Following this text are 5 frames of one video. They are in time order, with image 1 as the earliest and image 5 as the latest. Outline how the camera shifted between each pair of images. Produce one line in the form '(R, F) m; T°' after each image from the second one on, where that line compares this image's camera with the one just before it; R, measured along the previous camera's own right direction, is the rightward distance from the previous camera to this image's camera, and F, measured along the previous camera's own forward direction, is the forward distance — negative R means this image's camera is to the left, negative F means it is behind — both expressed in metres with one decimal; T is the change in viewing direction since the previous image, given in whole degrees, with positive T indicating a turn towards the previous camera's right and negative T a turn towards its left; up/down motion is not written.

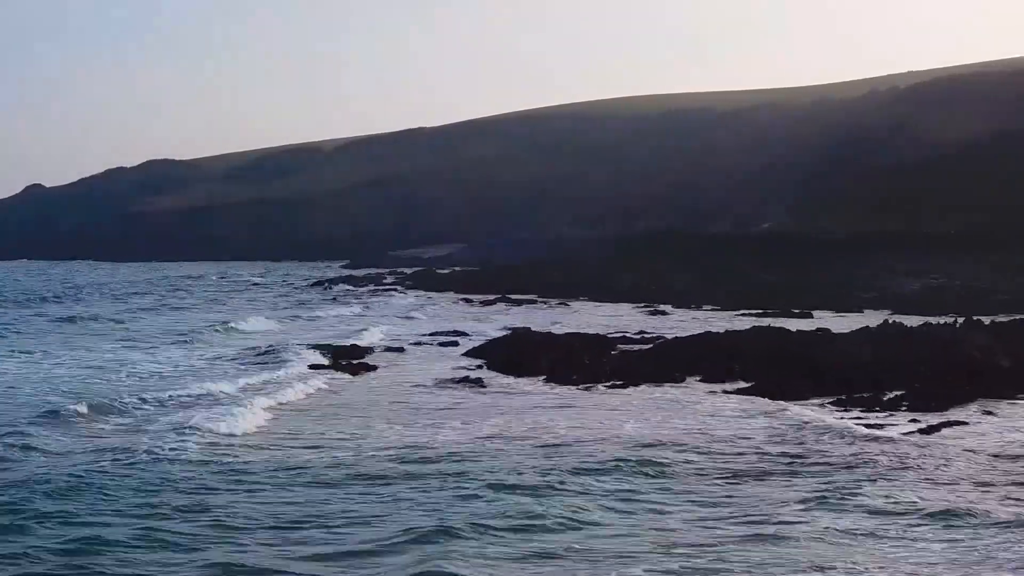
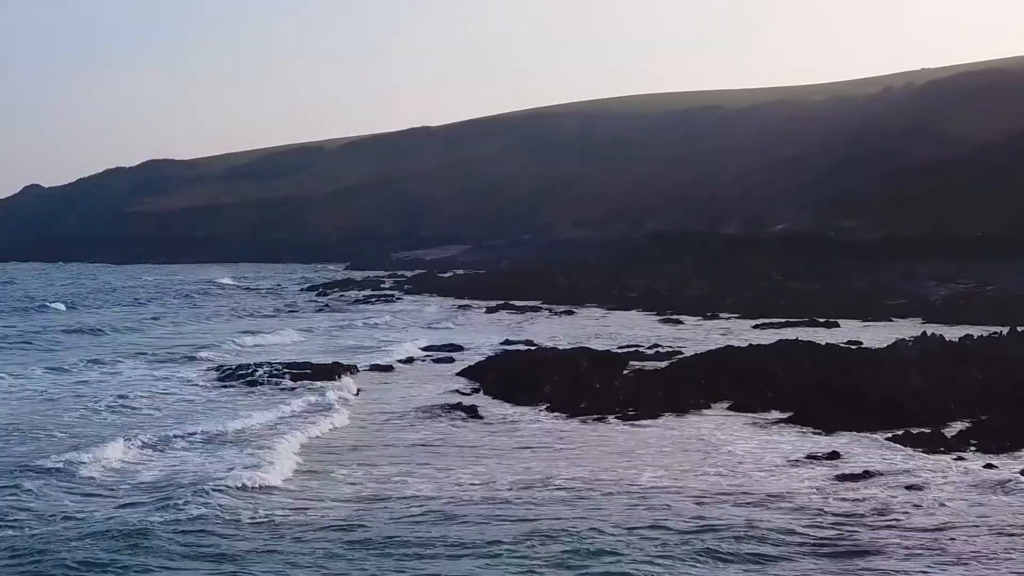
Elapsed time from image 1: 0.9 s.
(+0.1, +2.8) m; 0°
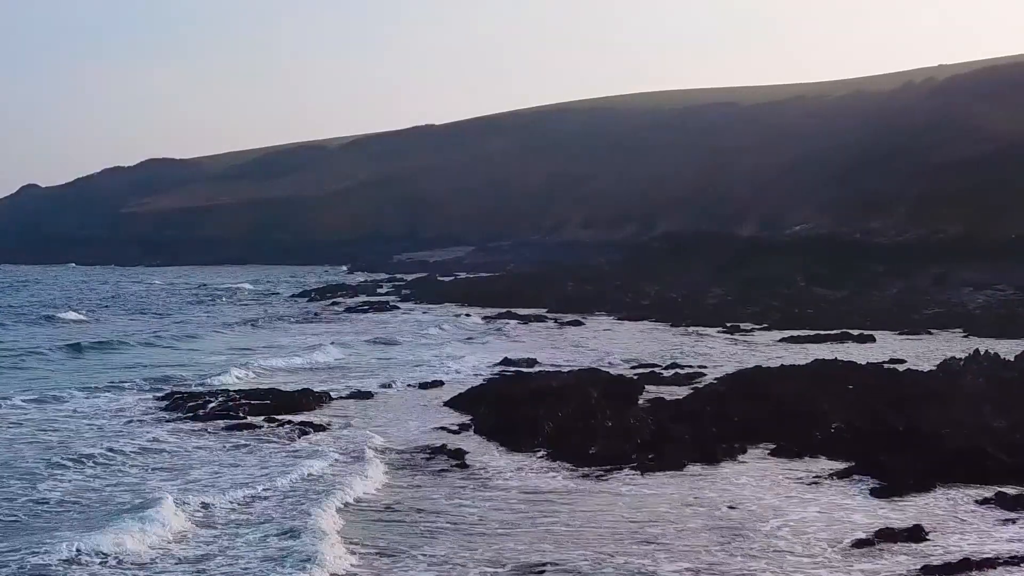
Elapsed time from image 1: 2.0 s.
(+0.2, +3.2) m; 0°
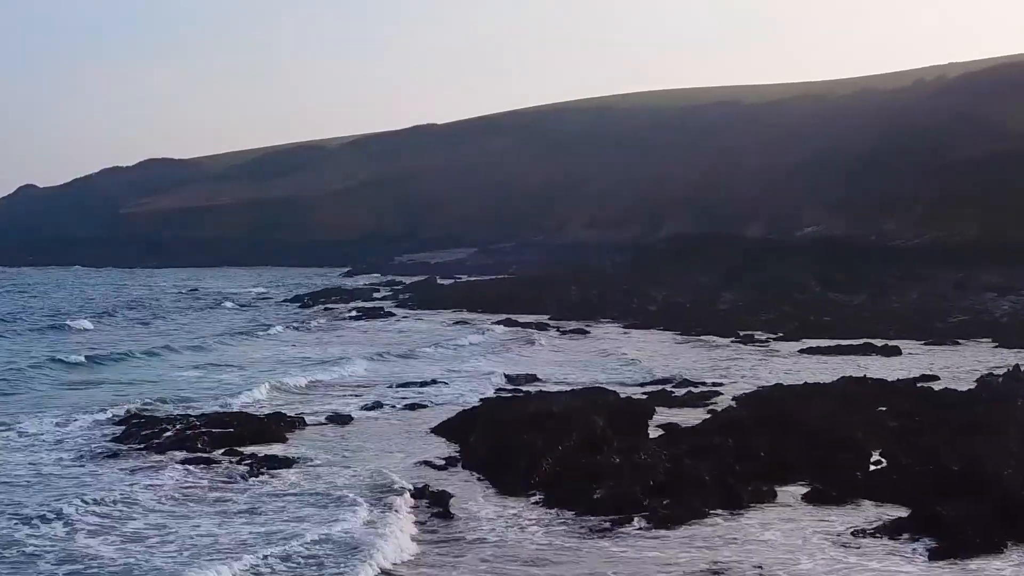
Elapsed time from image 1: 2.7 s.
(+0.2, +2.1) m; 0°
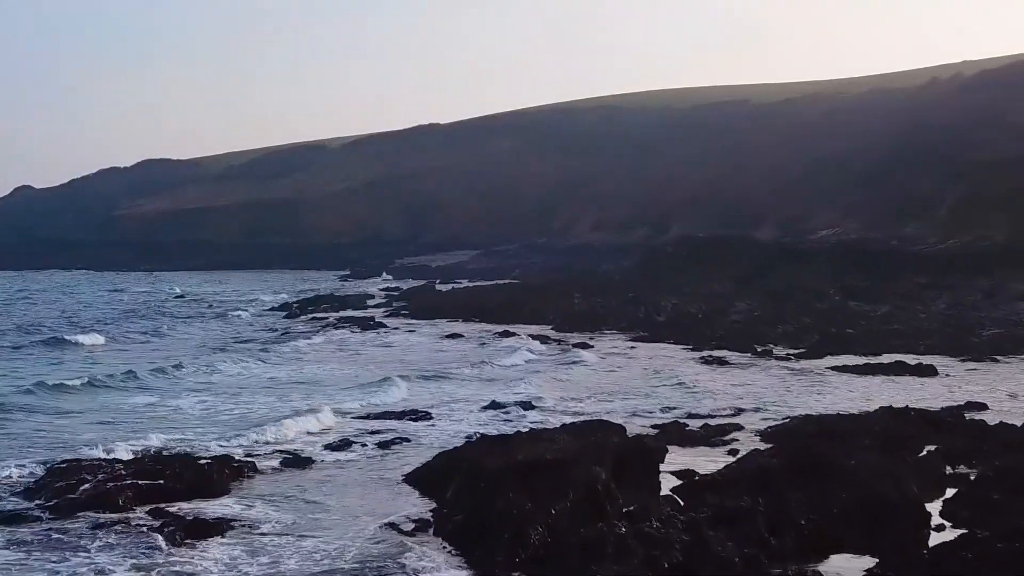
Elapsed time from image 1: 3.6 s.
(+0.3, +2.7) m; 0°
